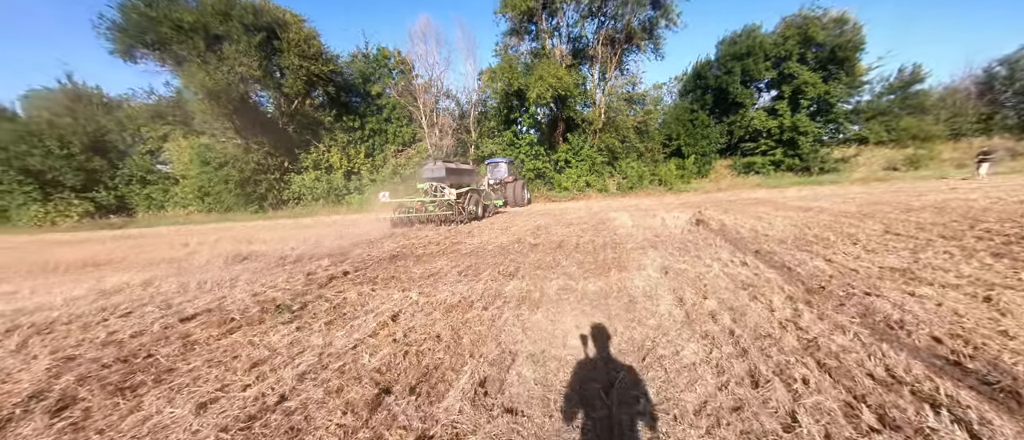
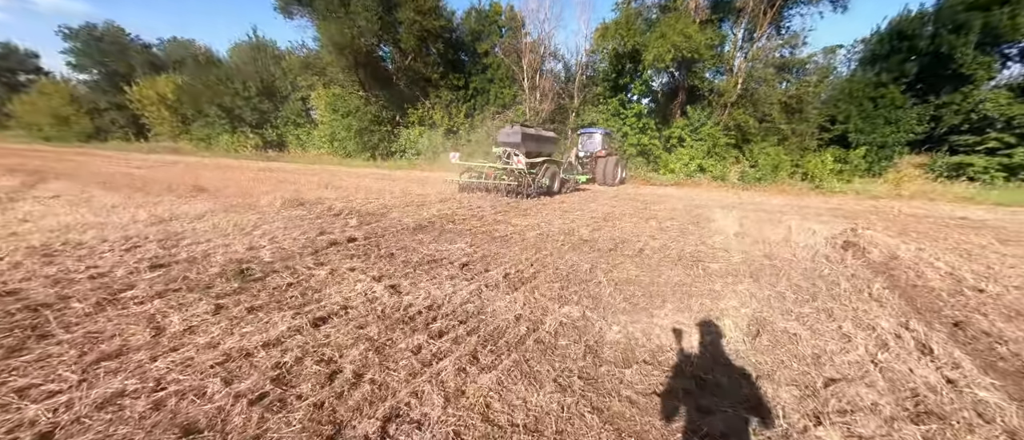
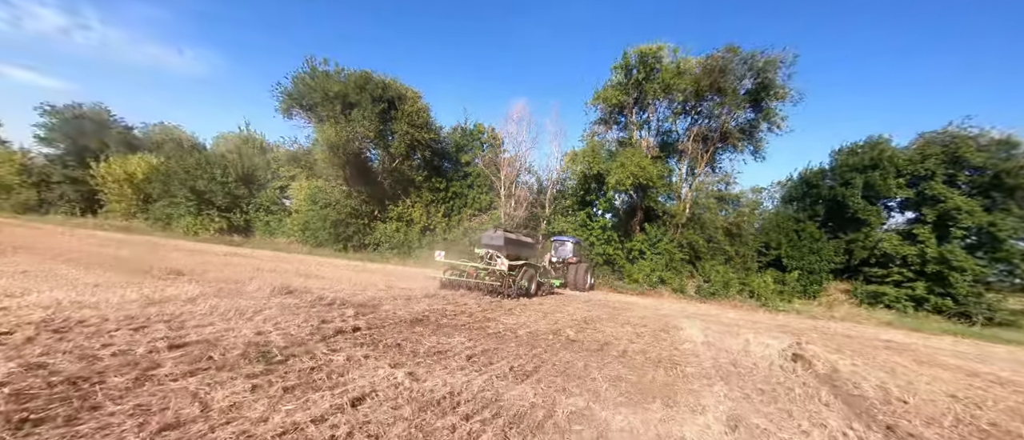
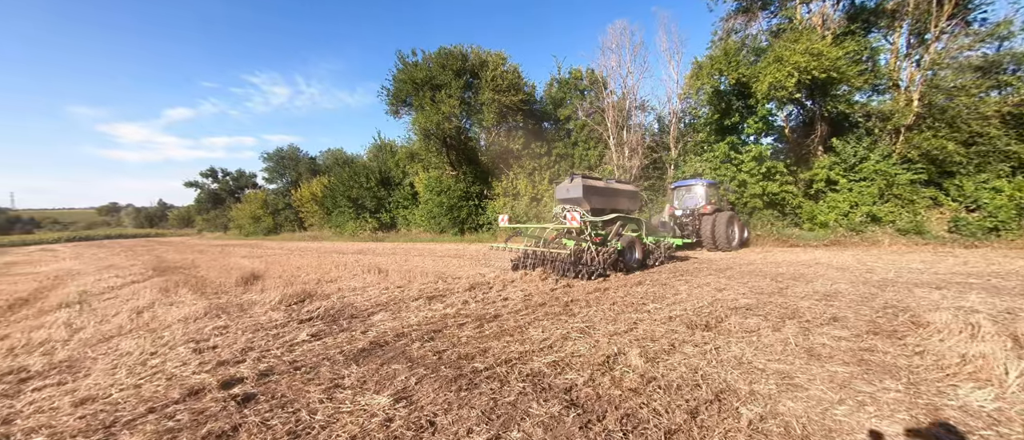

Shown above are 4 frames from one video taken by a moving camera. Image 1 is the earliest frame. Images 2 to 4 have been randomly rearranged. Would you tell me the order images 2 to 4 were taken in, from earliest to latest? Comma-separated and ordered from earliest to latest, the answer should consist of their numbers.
3, 2, 4
